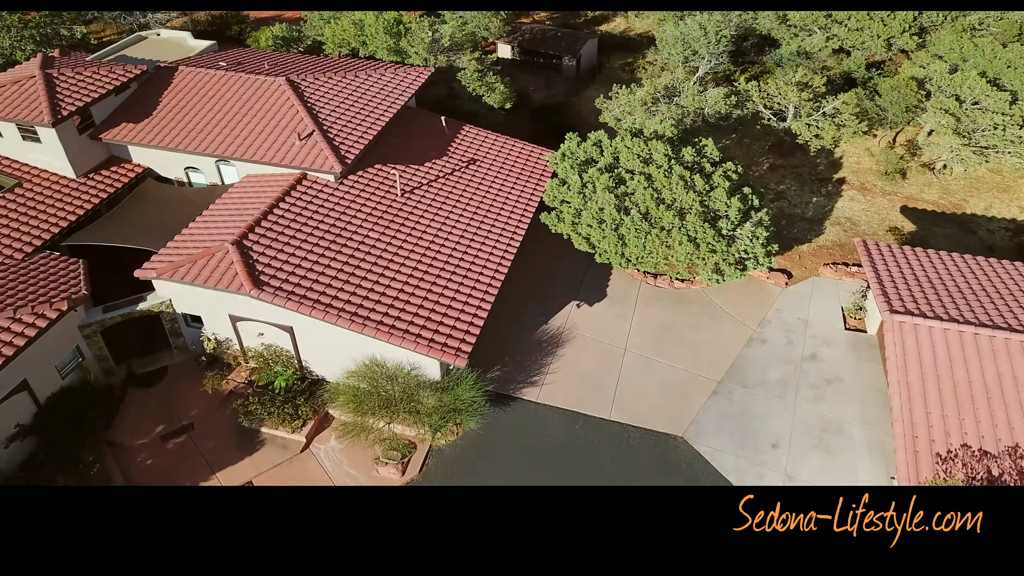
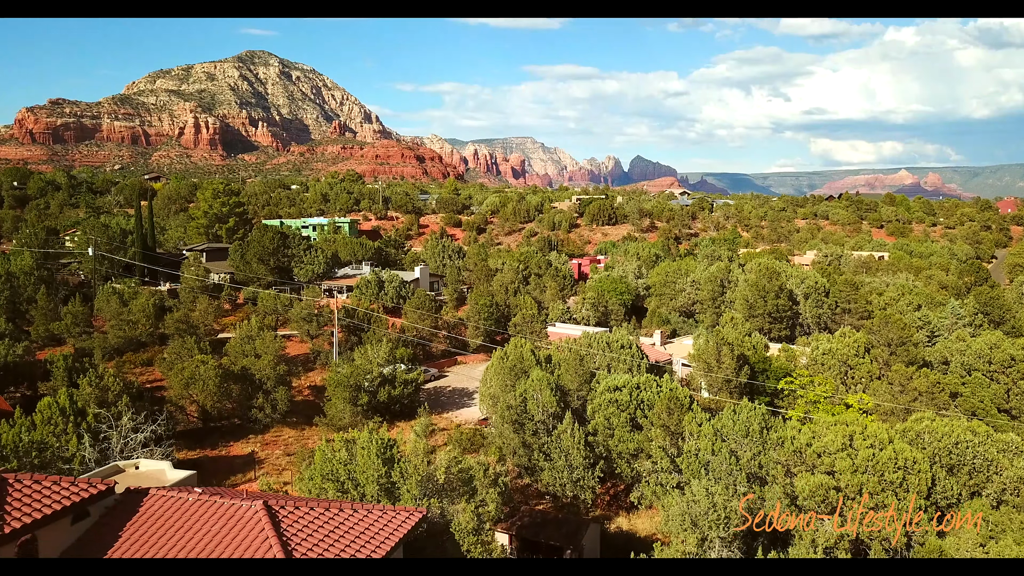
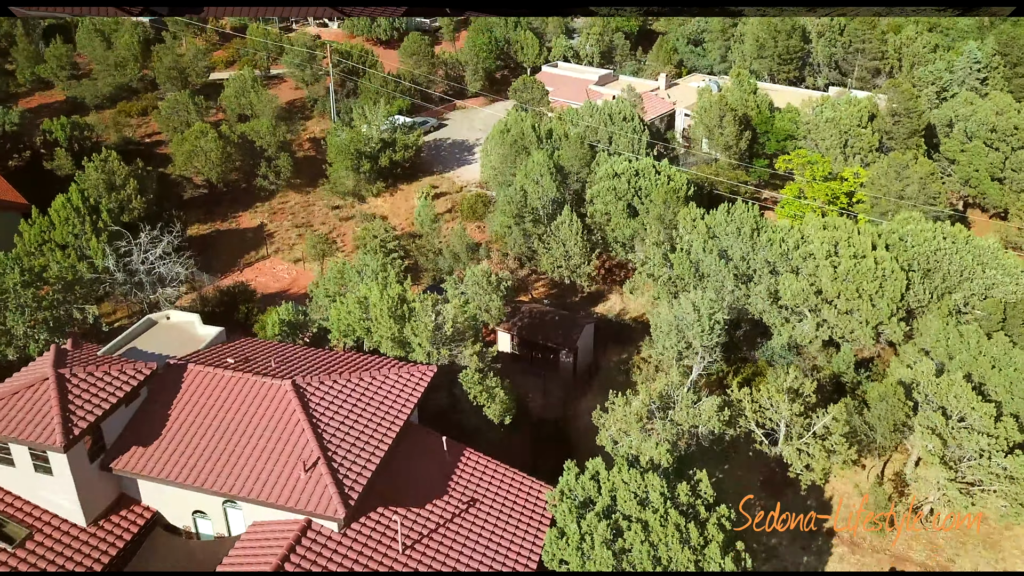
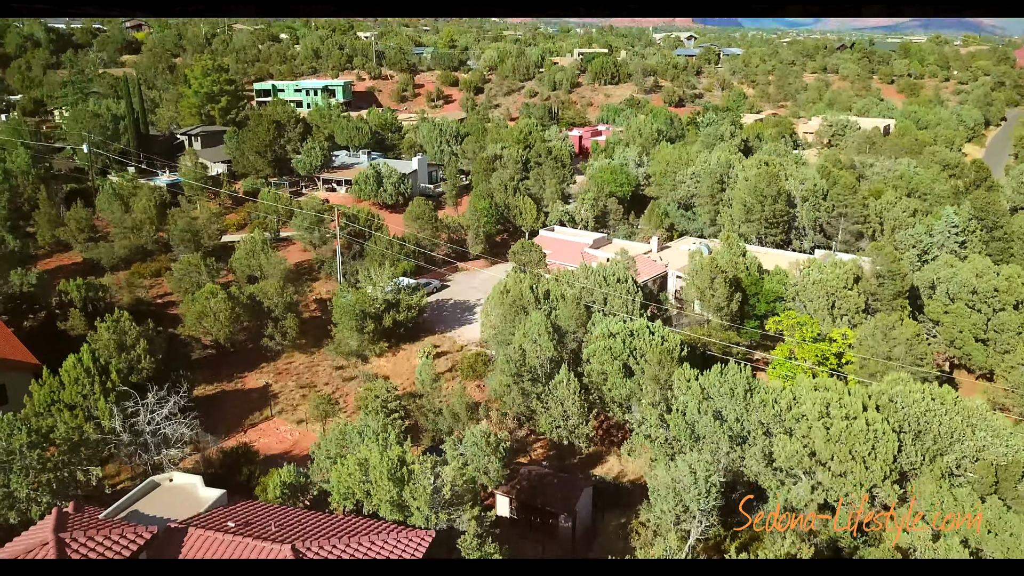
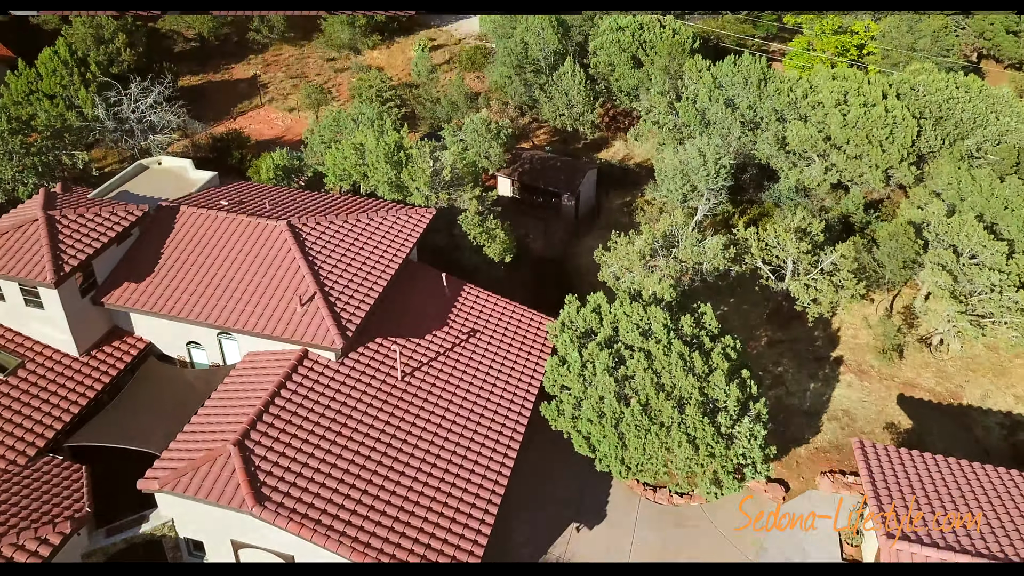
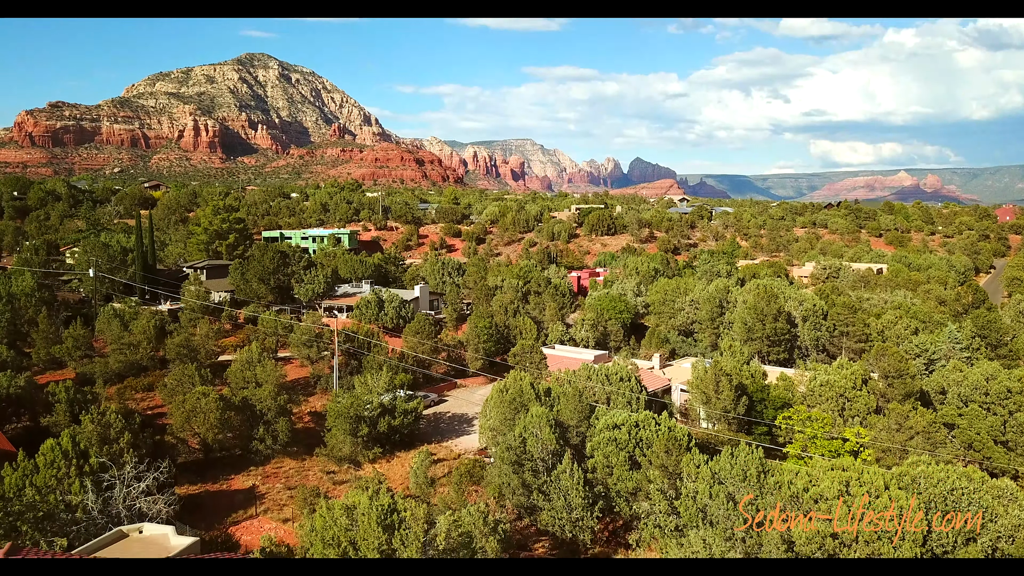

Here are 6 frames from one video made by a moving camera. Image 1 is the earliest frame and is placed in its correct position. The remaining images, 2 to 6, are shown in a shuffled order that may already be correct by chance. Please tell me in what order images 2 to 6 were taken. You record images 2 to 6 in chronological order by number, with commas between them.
5, 3, 4, 6, 2
